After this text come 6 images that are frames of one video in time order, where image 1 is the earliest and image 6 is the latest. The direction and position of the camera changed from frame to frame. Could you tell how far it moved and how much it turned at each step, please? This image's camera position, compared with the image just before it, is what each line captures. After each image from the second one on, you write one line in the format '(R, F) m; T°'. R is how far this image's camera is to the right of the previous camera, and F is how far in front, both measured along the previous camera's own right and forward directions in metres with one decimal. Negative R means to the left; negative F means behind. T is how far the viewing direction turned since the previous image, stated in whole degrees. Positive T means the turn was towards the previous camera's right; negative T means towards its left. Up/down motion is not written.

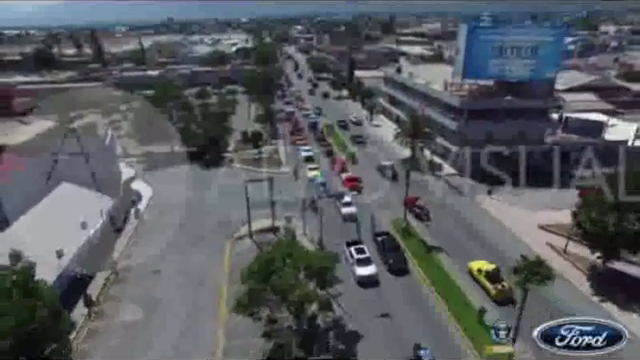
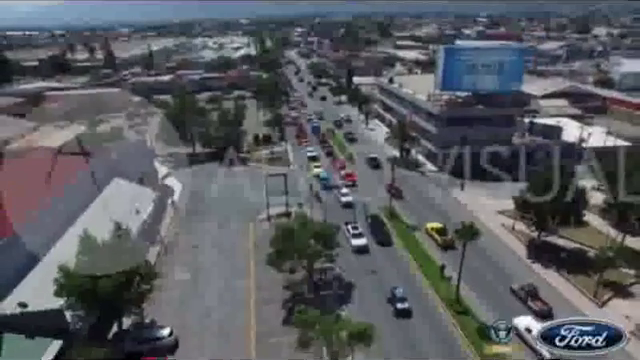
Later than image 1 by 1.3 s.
(-0.1, -2.2) m; 0°
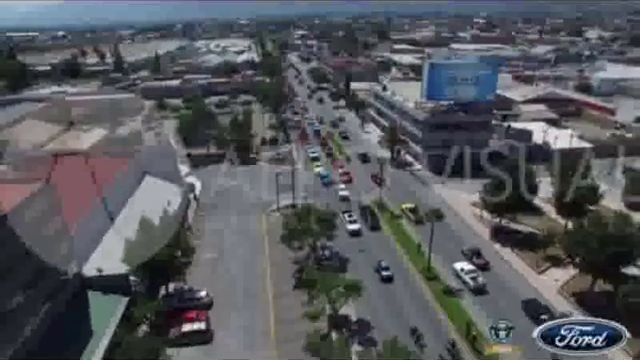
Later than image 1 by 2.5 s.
(-0.1, -2.0) m; 0°
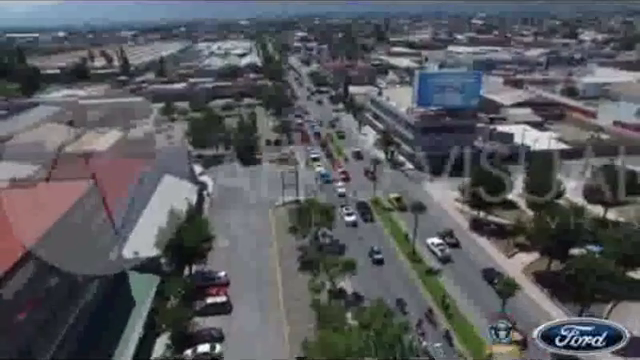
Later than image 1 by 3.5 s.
(-0.1, -1.5) m; 0°
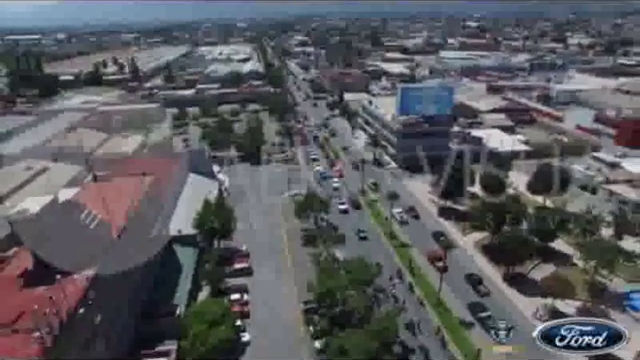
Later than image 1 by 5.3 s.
(0.0, -3.1) m; 0°
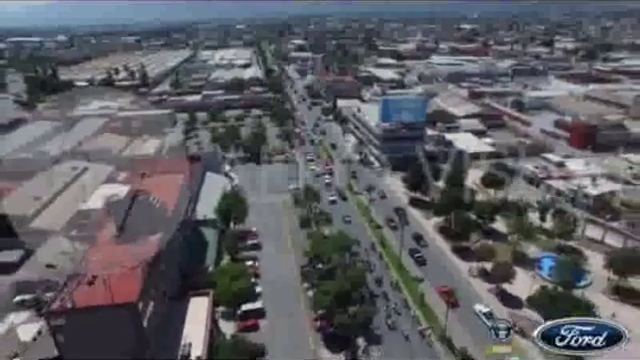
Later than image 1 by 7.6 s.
(+0.3, -3.6) m; 0°
